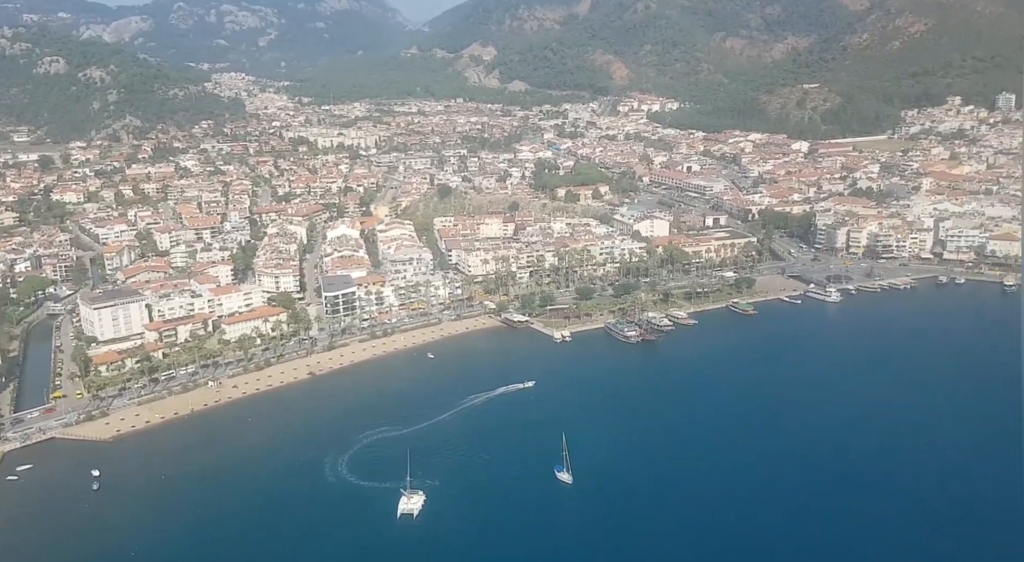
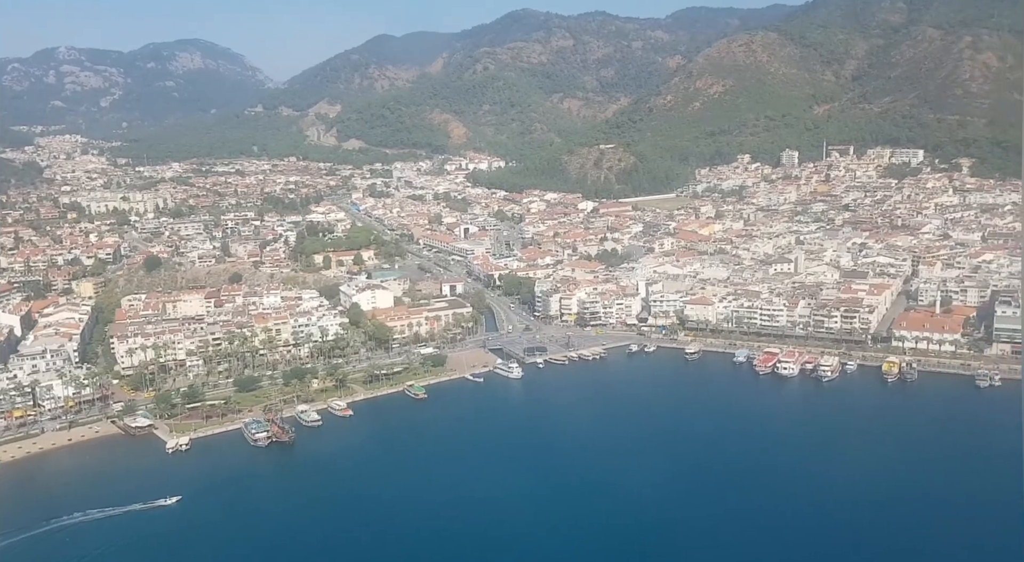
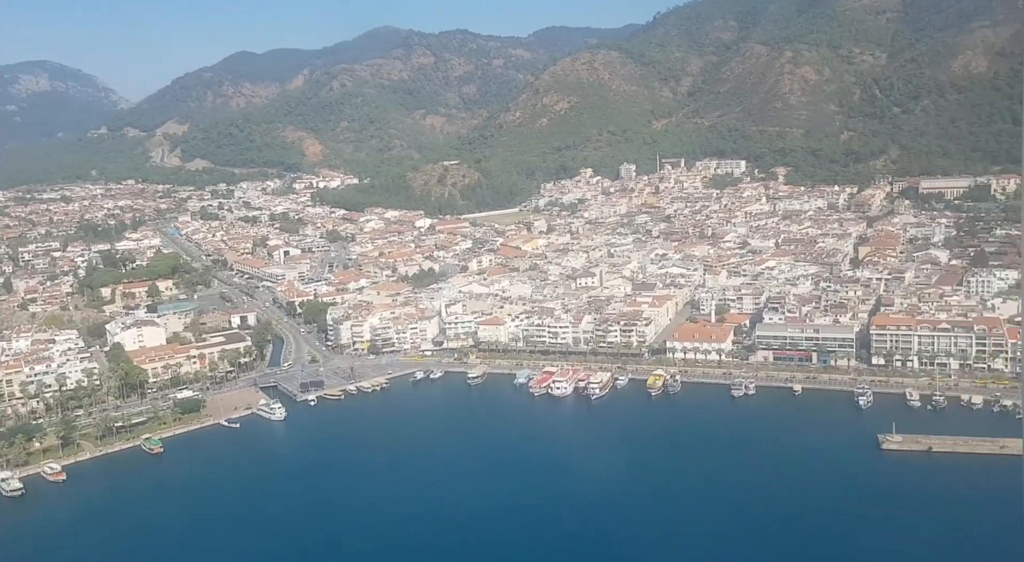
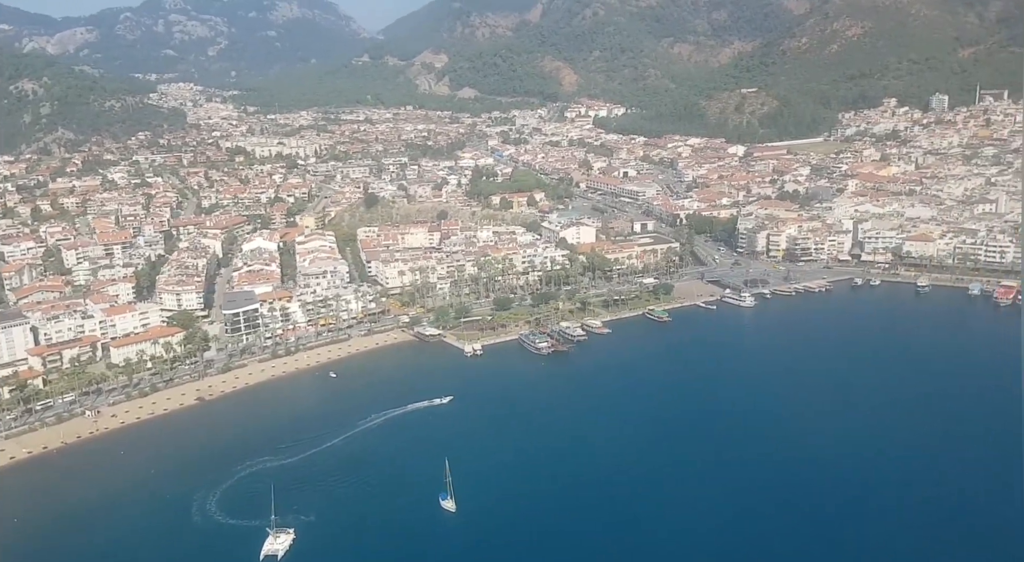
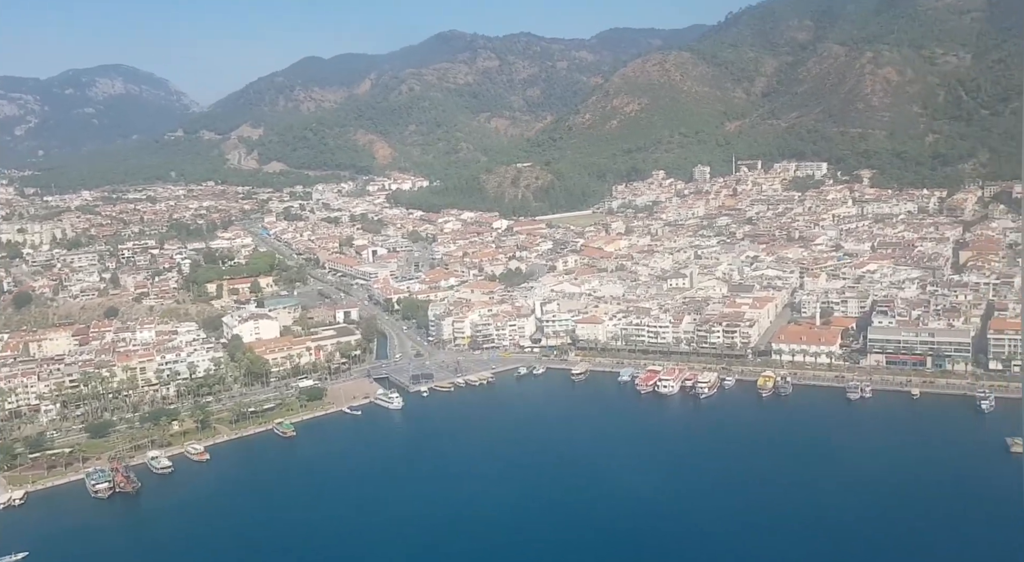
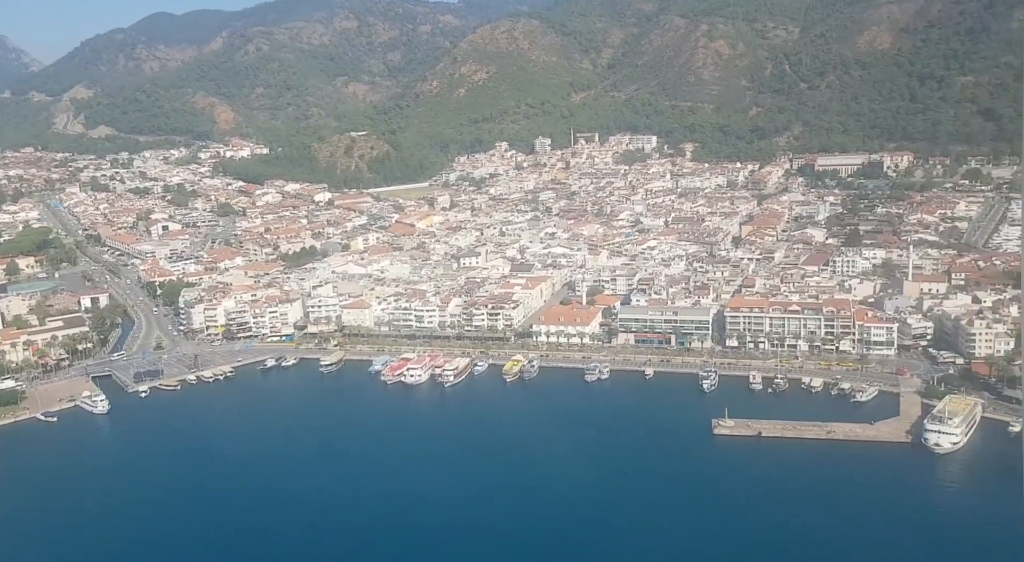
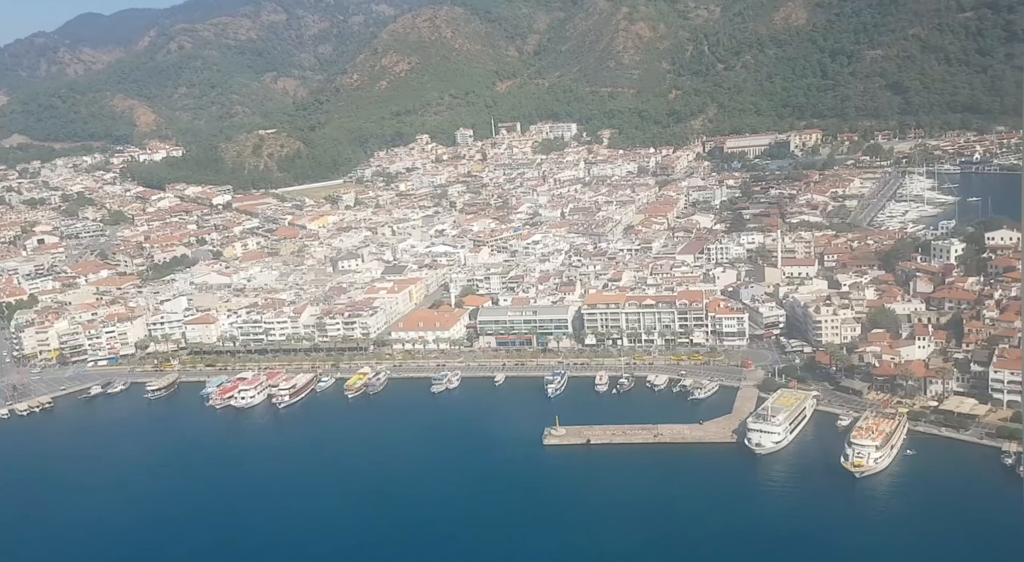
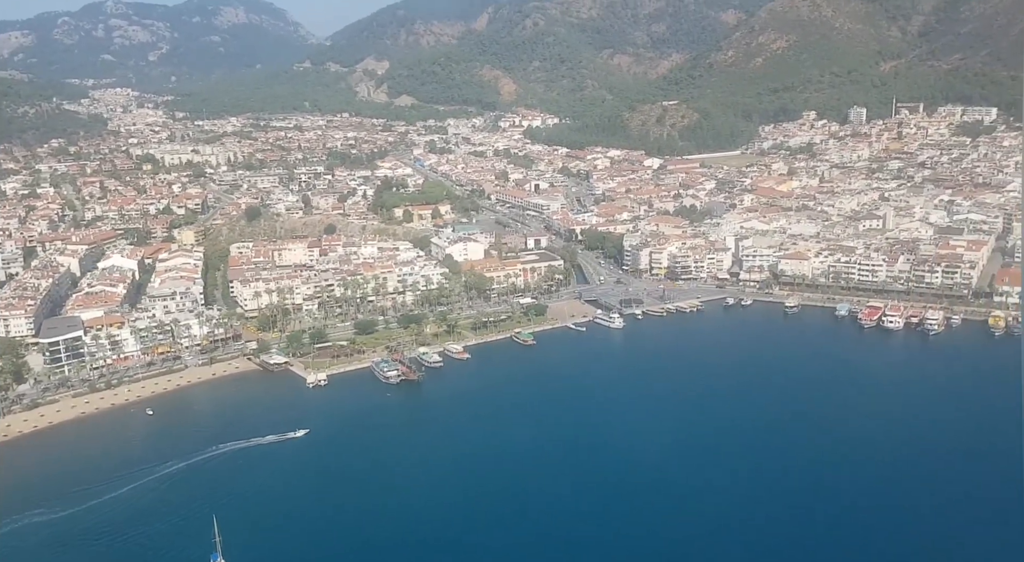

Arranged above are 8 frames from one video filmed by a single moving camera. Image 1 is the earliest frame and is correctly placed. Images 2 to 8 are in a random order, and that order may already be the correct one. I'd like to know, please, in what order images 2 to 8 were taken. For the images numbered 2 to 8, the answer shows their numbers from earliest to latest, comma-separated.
4, 8, 2, 5, 3, 6, 7
